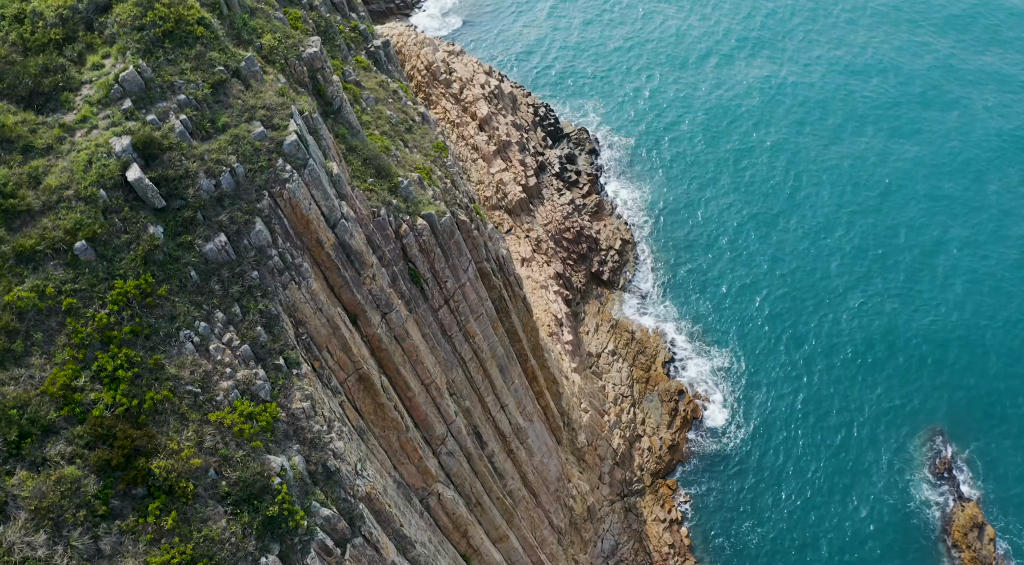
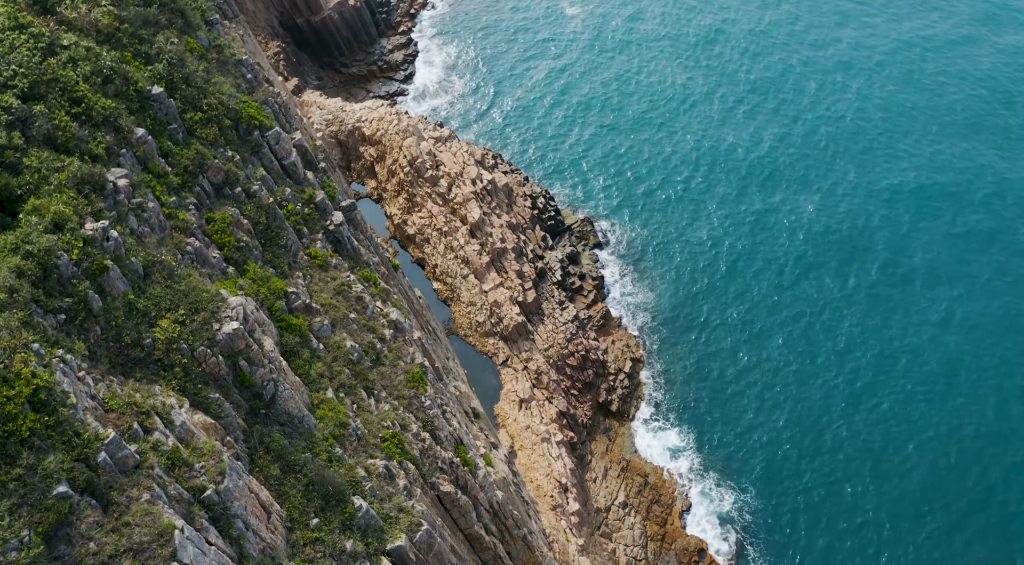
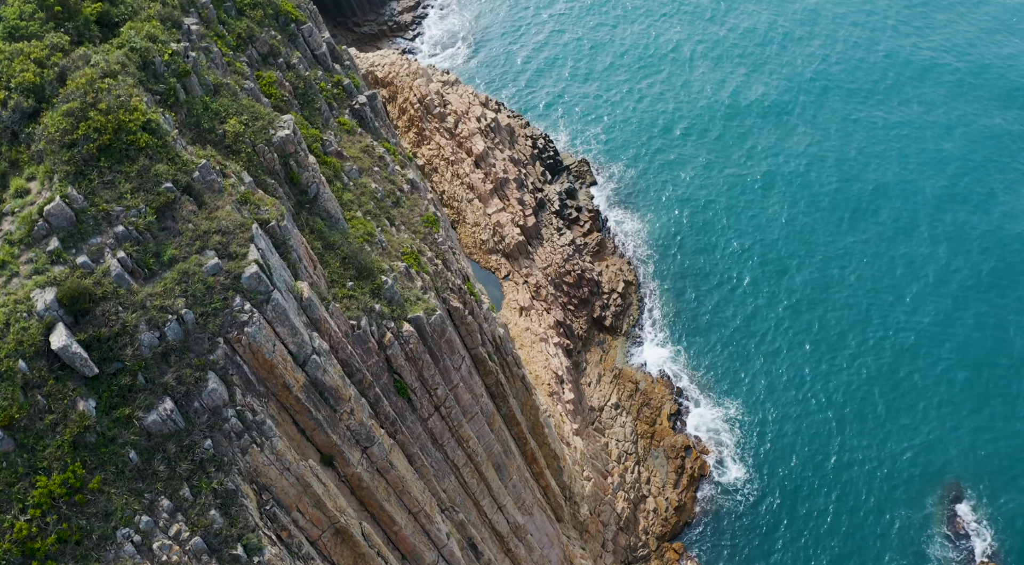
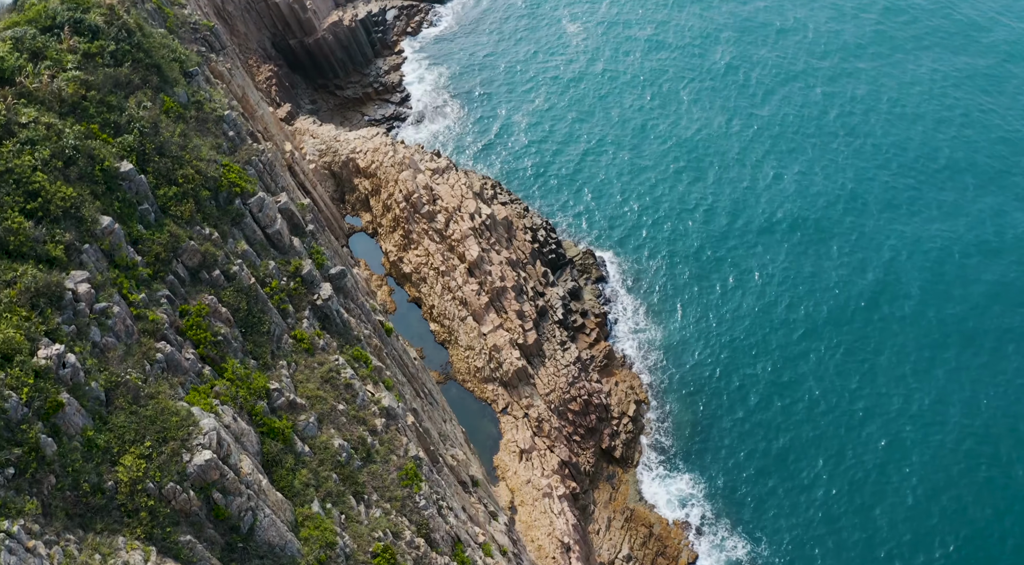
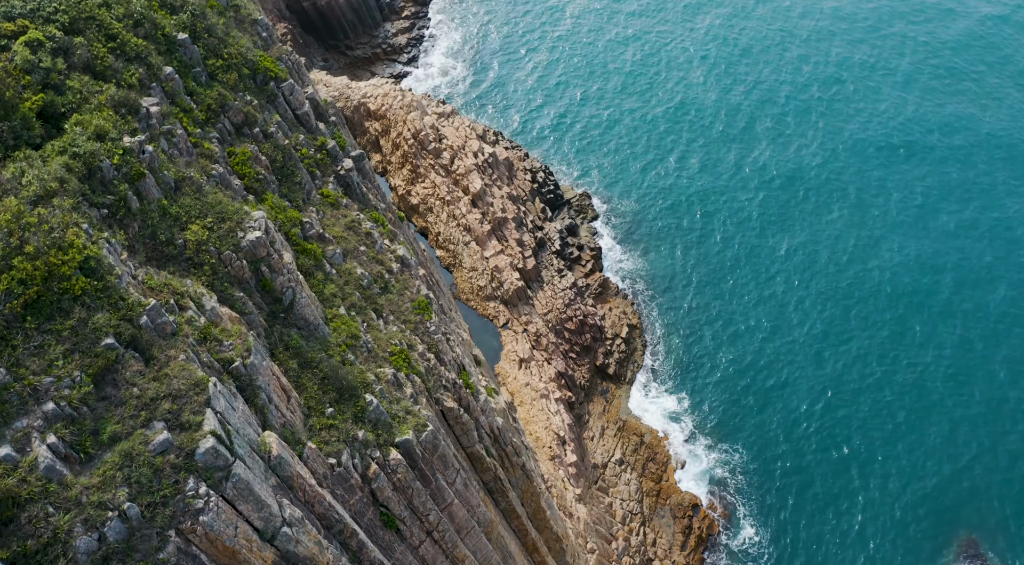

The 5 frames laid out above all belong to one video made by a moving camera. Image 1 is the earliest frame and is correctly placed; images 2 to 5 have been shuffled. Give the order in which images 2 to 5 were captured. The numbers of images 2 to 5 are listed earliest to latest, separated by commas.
3, 5, 2, 4
